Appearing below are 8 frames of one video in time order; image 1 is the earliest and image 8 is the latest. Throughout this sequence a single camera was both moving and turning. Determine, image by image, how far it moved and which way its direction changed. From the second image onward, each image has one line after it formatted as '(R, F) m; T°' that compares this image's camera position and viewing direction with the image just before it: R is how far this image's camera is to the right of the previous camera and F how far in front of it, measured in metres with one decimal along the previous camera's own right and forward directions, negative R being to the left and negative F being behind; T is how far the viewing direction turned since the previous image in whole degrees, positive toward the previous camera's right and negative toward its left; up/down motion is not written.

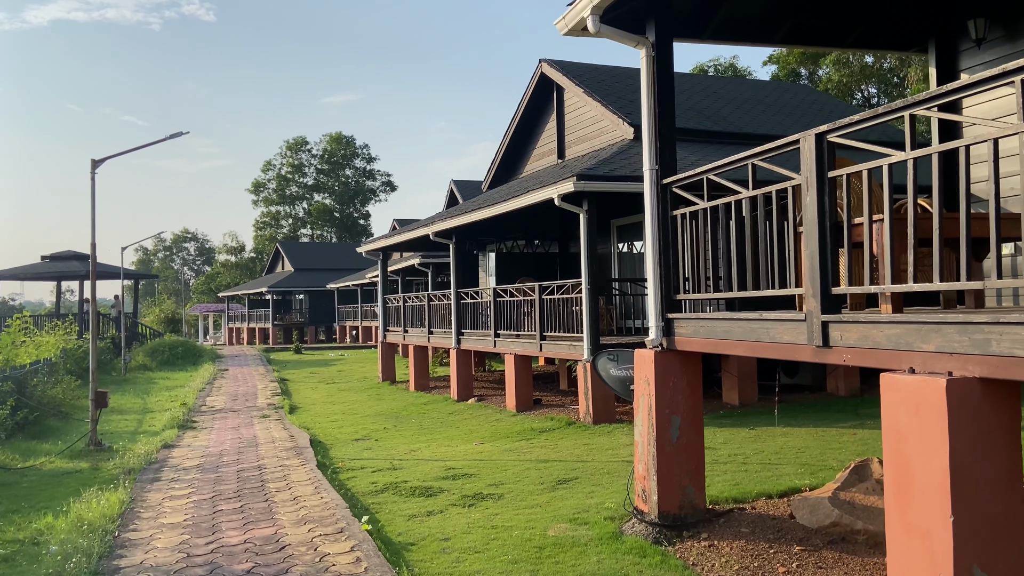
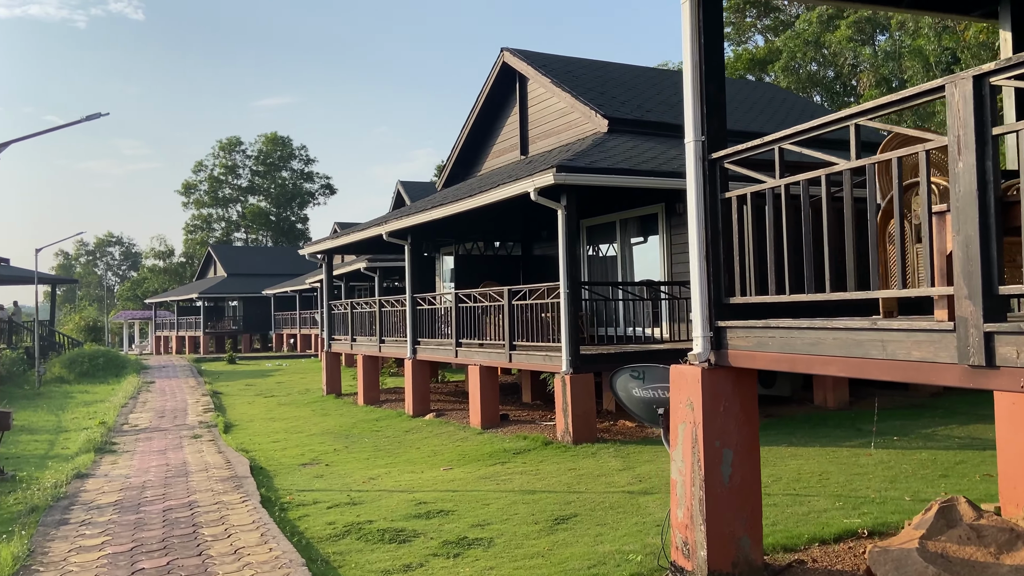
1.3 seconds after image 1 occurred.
(-0.4, +1.2) m; +5°
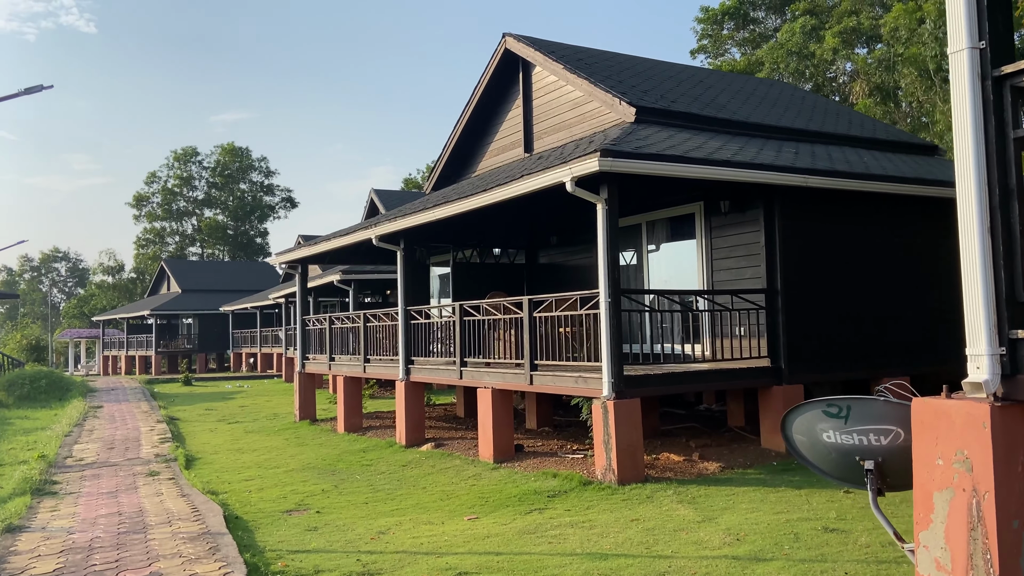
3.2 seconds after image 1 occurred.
(-0.8, +1.6) m; +3°
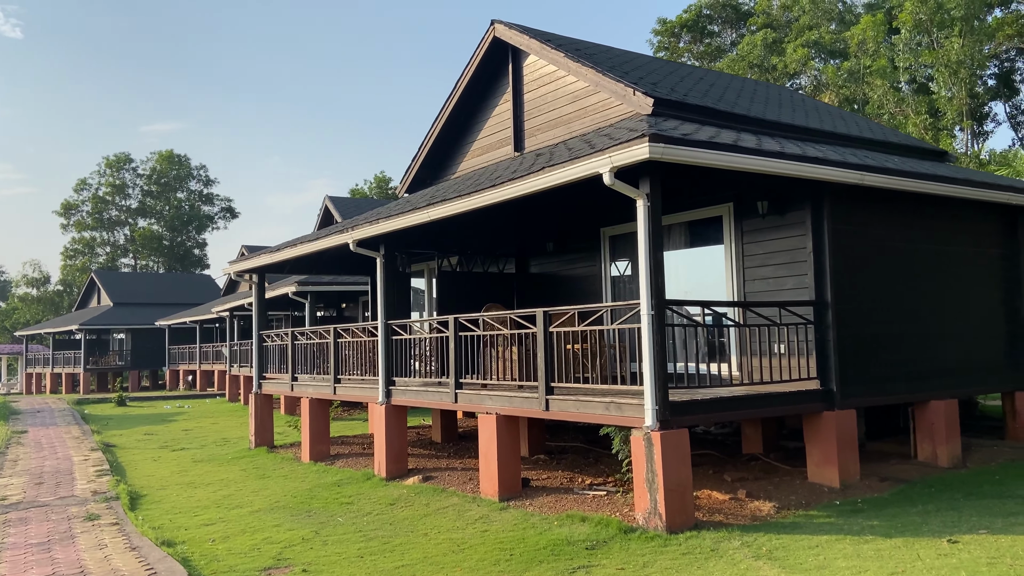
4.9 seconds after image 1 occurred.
(-0.8, +1.3) m; +4°
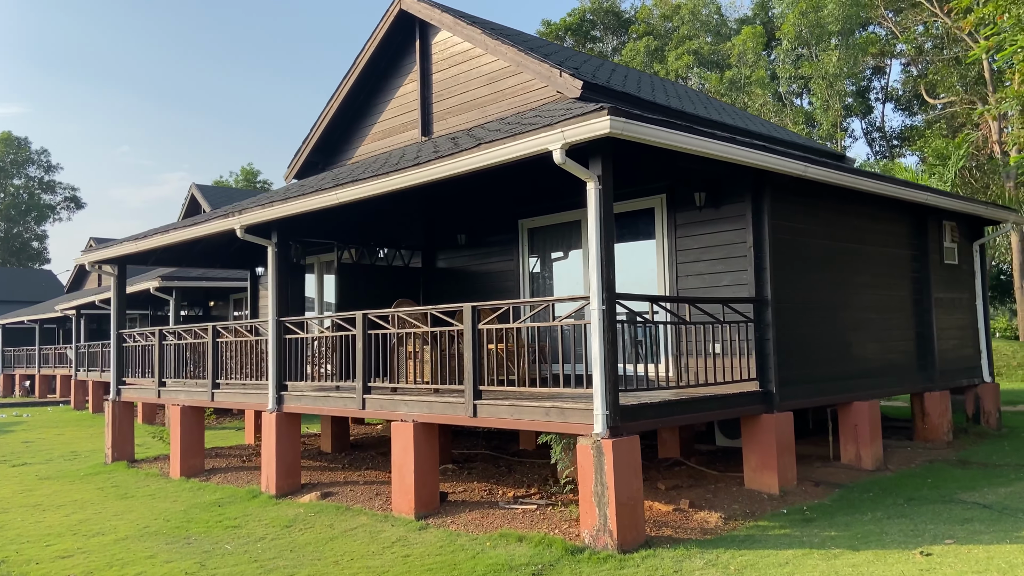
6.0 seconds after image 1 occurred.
(-0.5, +0.9) m; +10°
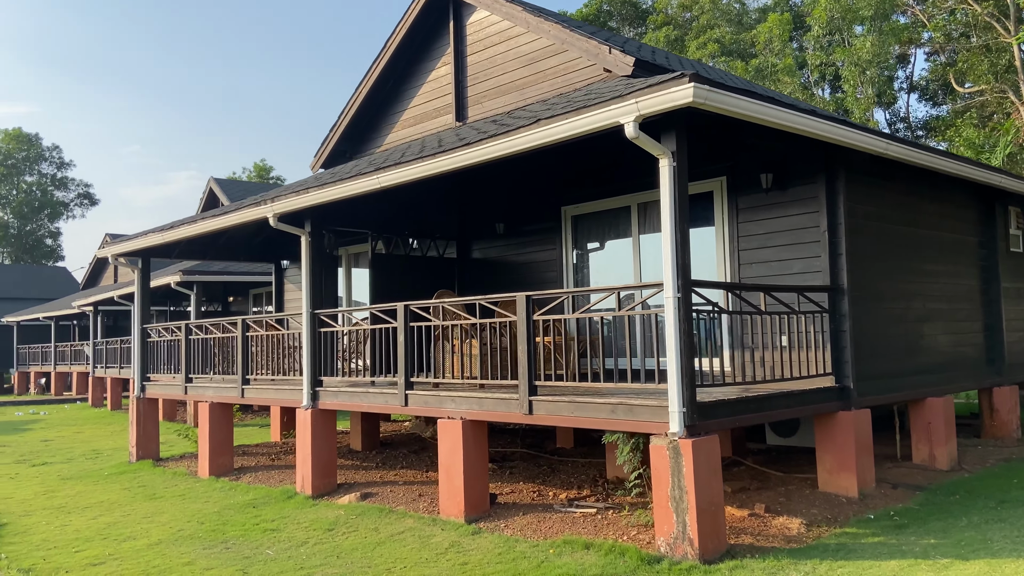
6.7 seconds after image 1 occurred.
(-0.4, +0.5) m; -1°
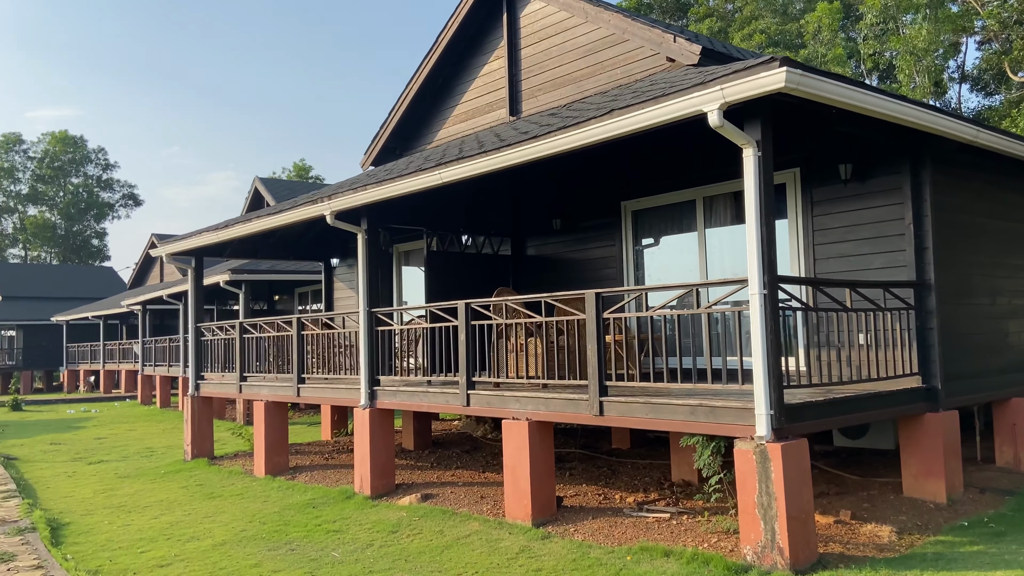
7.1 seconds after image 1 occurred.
(-0.3, +0.2) m; -2°
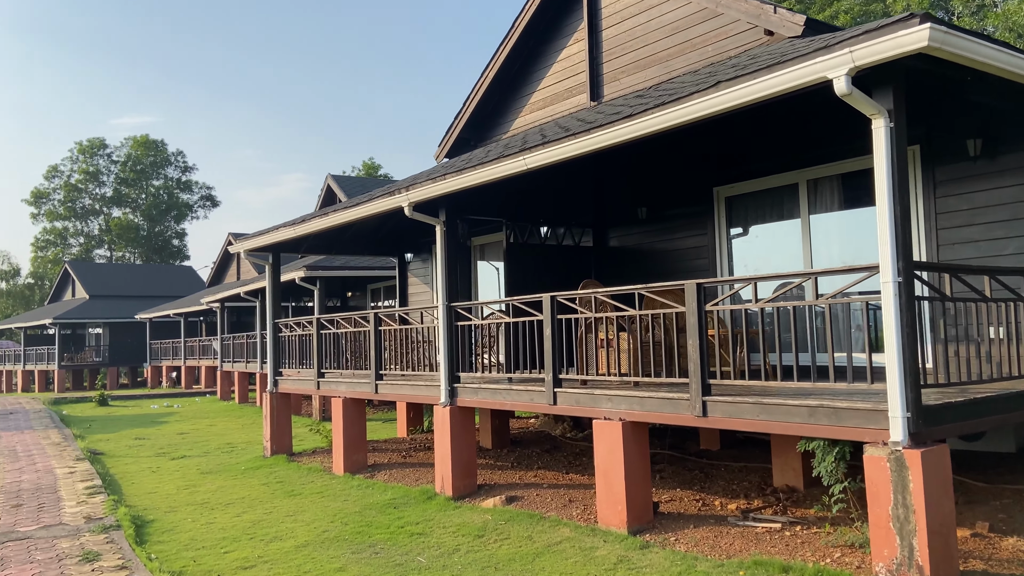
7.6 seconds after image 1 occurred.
(-0.2, +0.4) m; -5°
